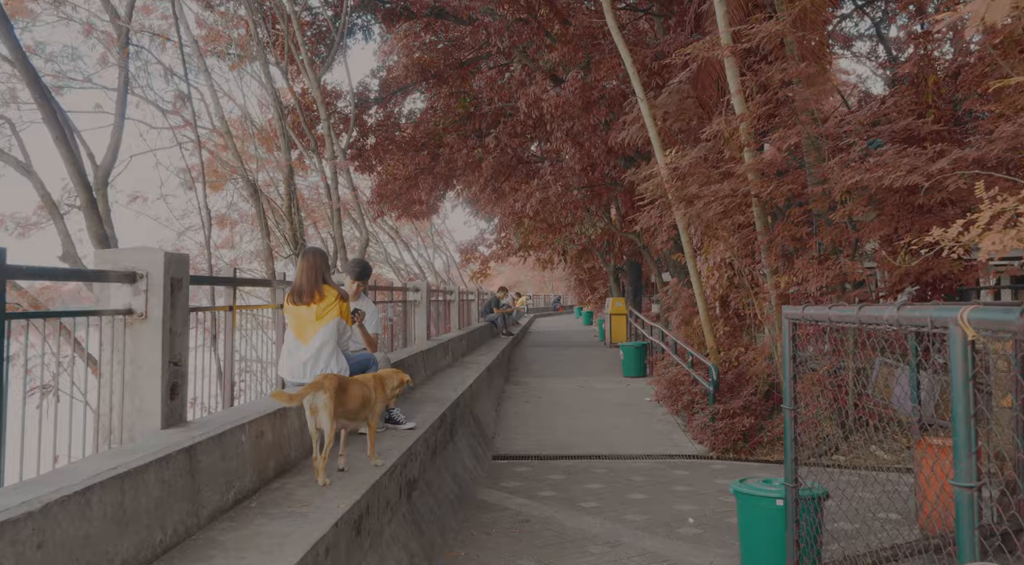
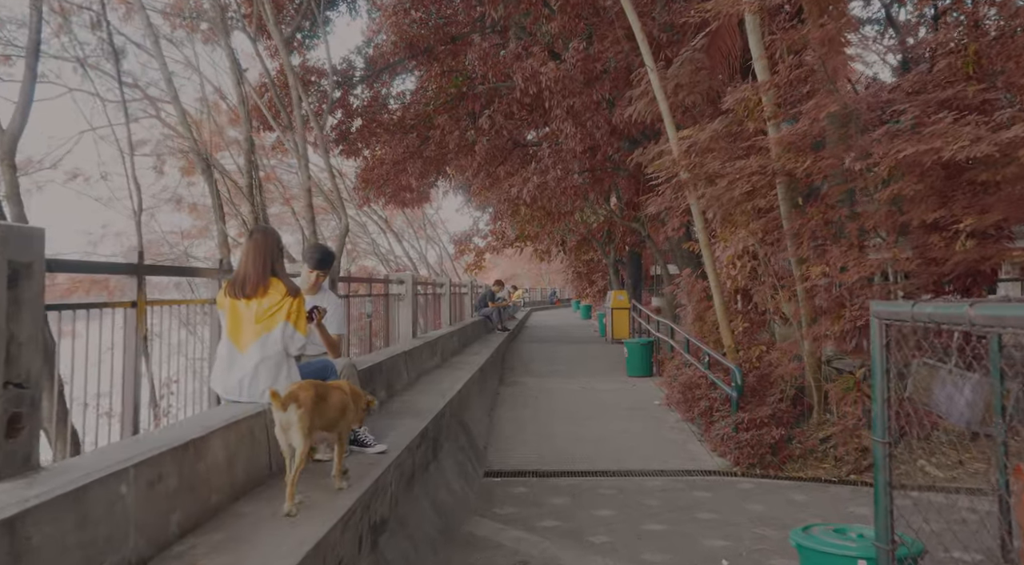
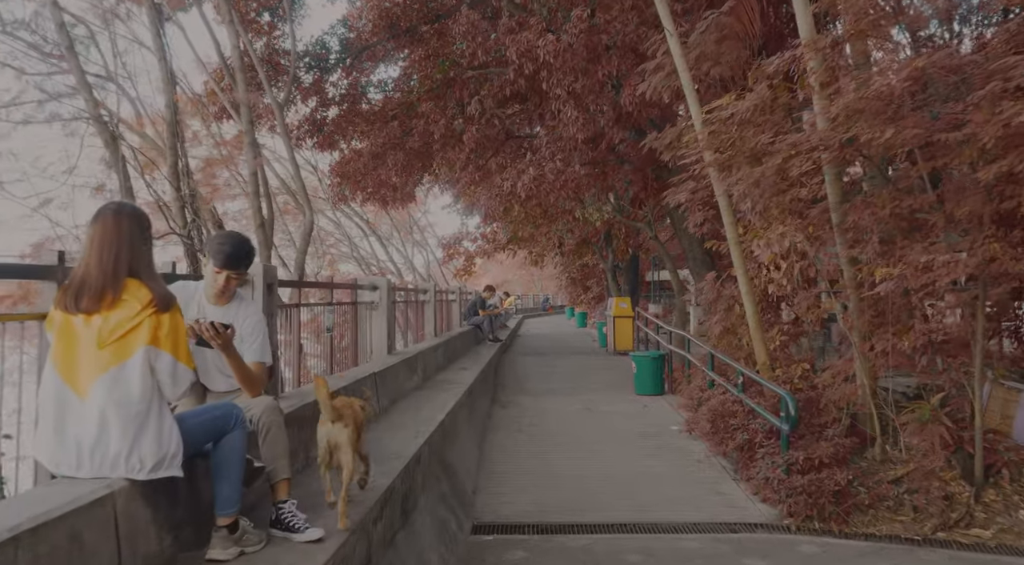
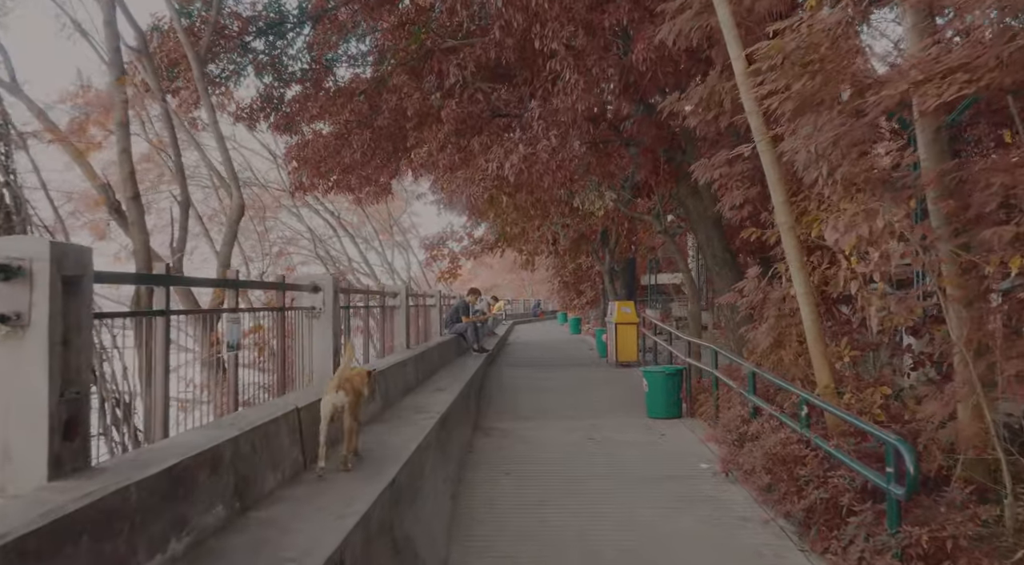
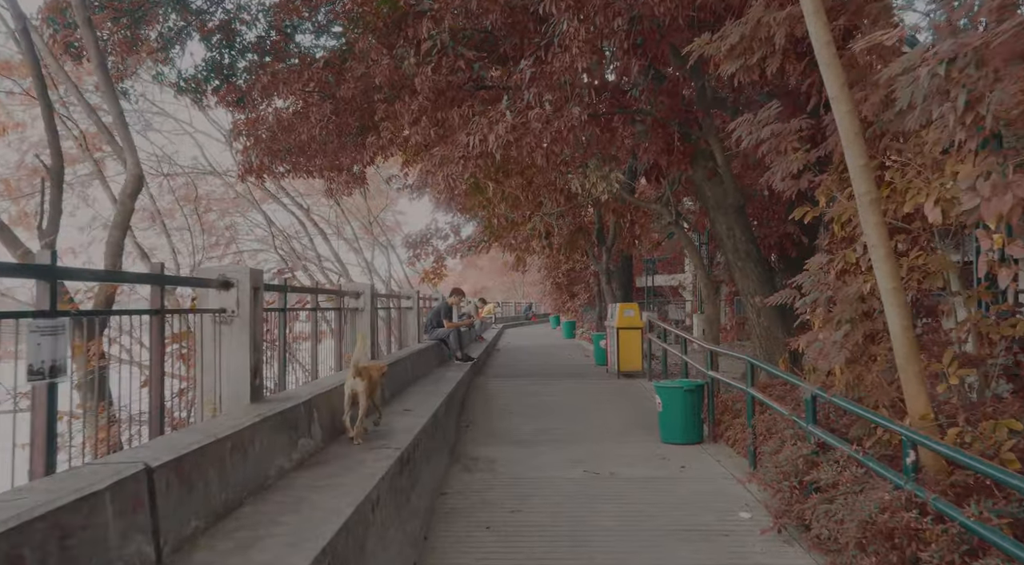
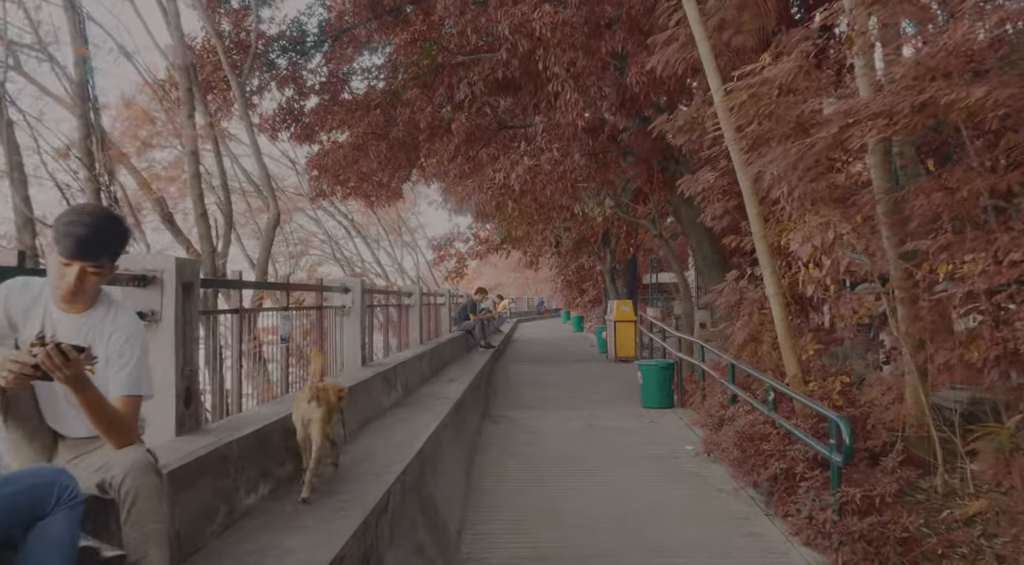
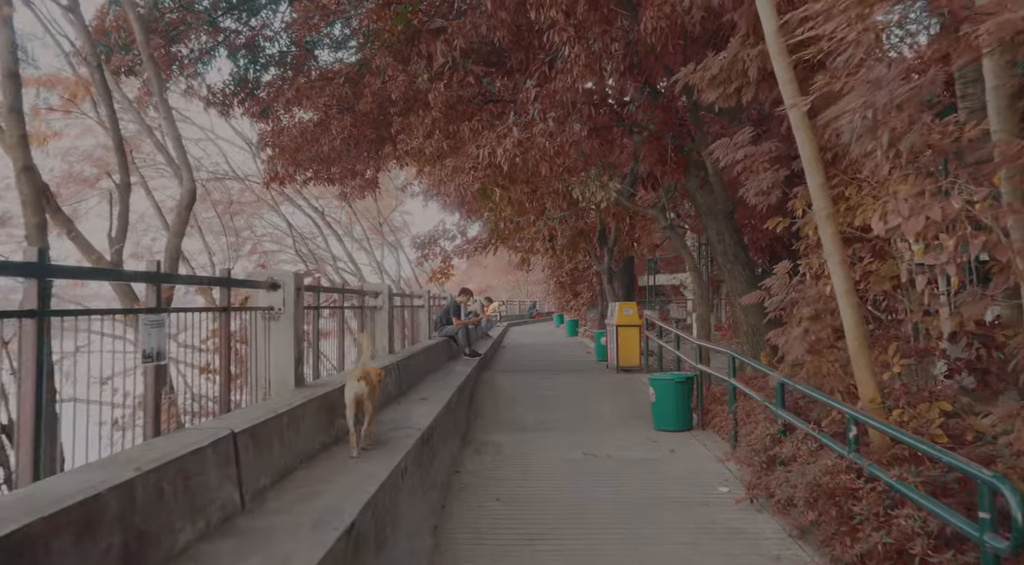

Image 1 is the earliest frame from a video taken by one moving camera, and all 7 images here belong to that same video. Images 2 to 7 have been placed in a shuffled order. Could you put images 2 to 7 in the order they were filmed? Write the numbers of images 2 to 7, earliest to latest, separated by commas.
2, 3, 6, 4, 7, 5
